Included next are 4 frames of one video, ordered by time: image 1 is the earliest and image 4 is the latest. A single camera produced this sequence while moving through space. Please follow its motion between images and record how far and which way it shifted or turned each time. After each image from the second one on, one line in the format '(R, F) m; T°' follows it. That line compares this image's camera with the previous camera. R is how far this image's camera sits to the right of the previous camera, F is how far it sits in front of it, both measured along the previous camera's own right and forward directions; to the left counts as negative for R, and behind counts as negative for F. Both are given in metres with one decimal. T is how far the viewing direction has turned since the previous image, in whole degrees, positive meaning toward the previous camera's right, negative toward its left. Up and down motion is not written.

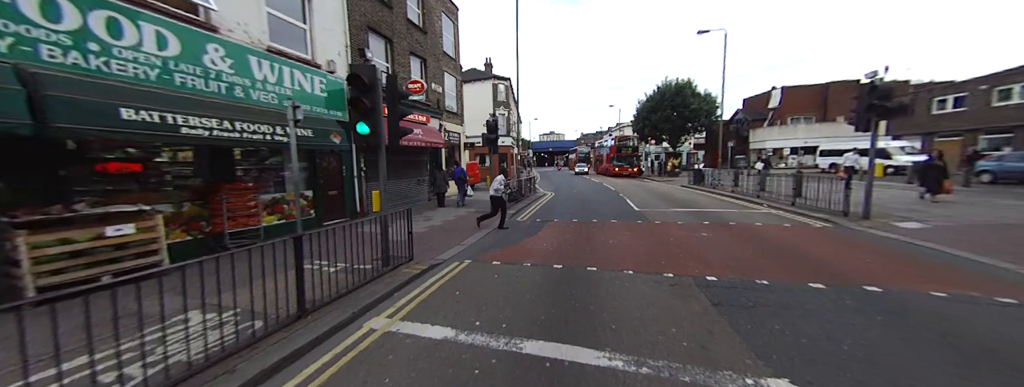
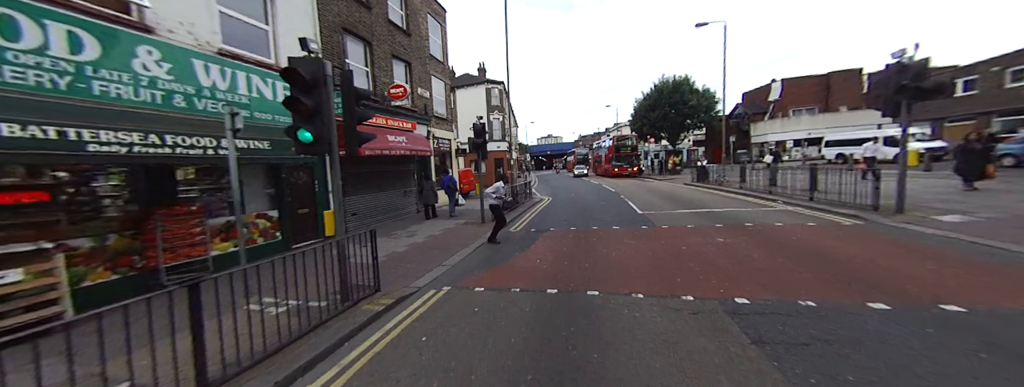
(+0.3, +0.8) m; 0°
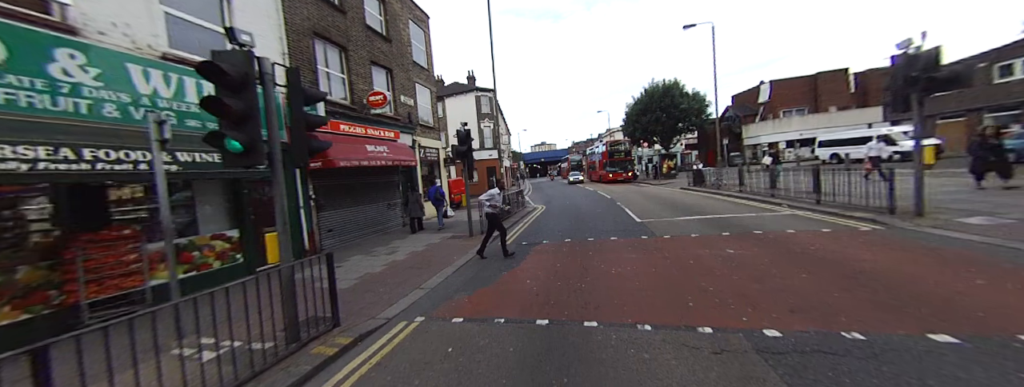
(+0.2, +0.6) m; +1°
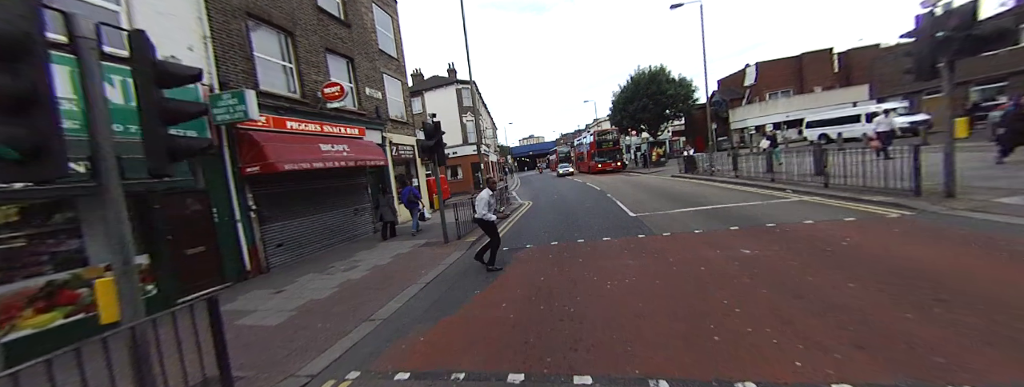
(+0.4, +1.0) m; +2°
